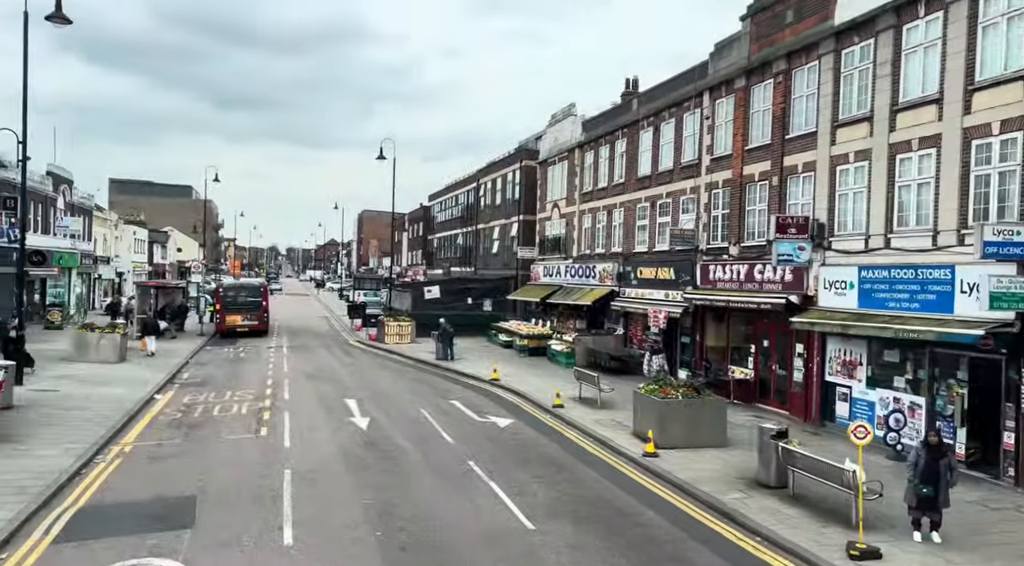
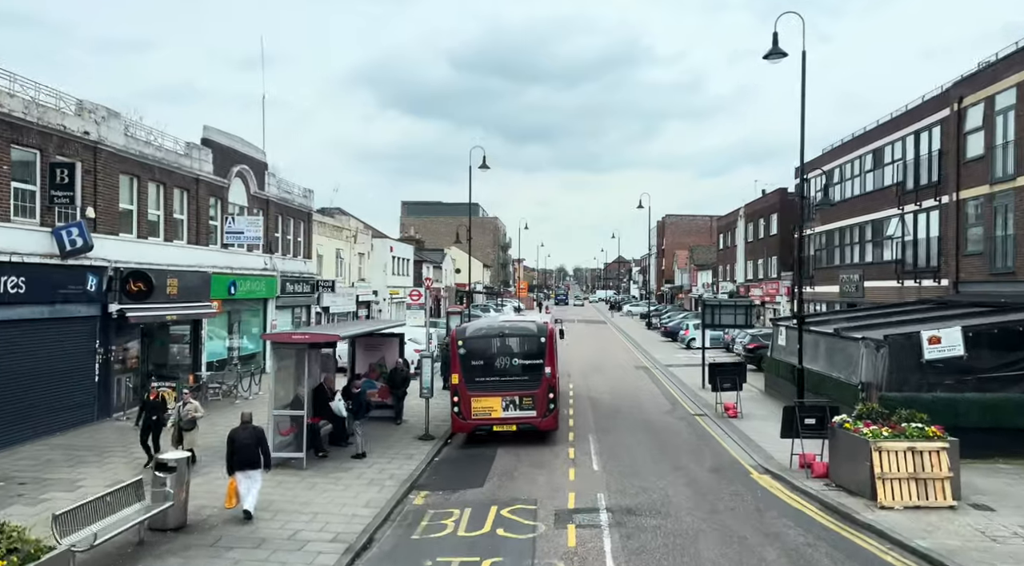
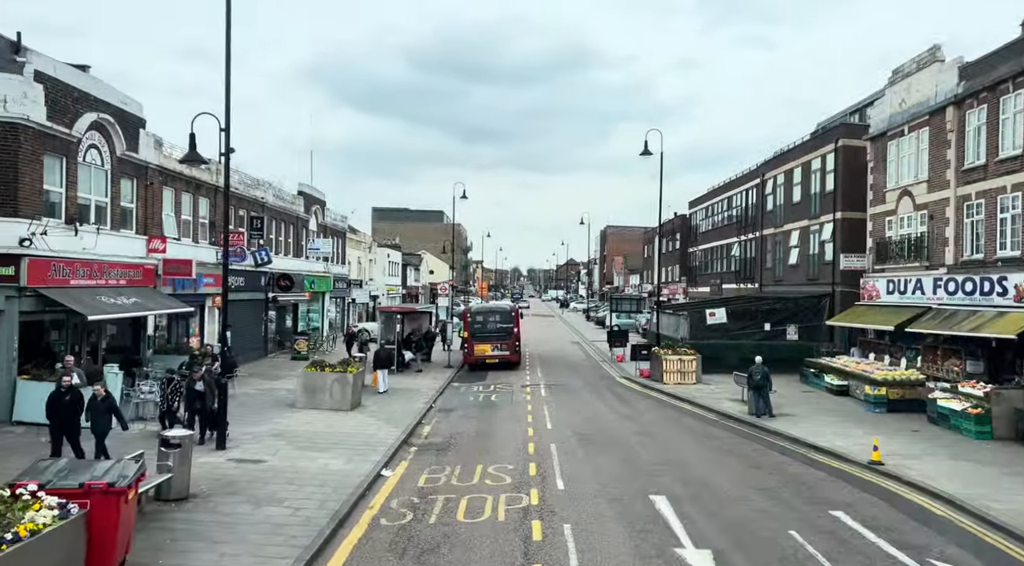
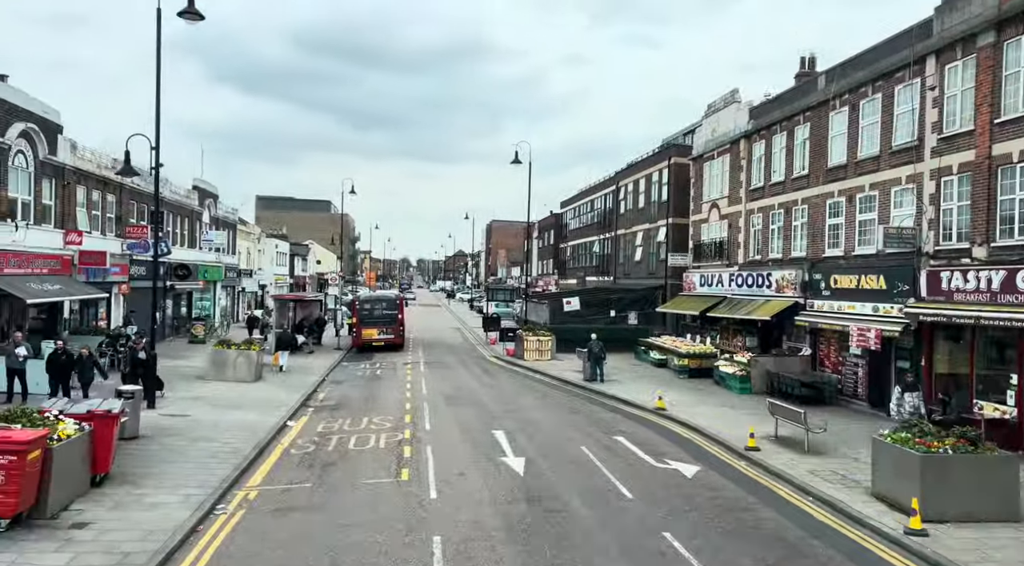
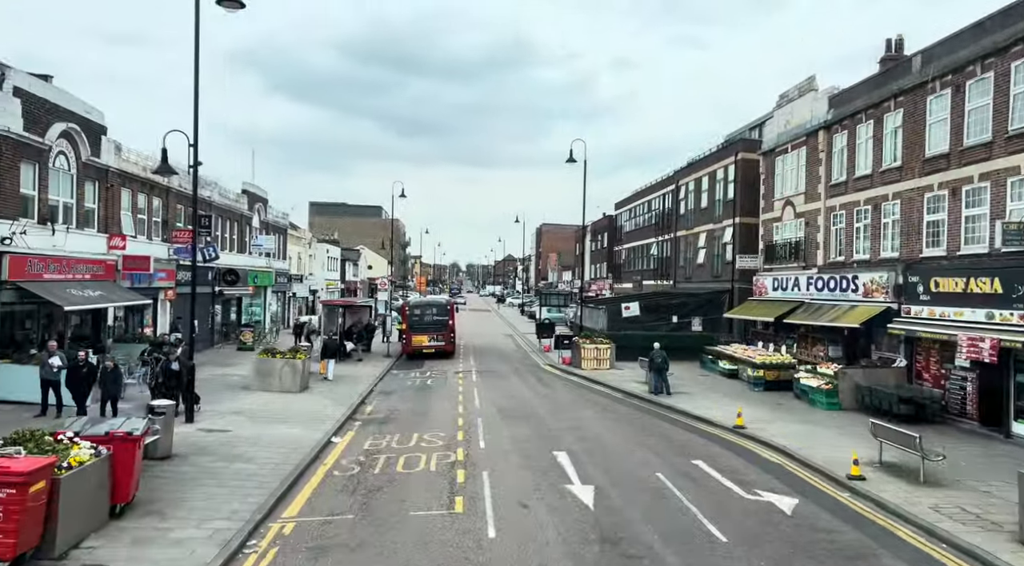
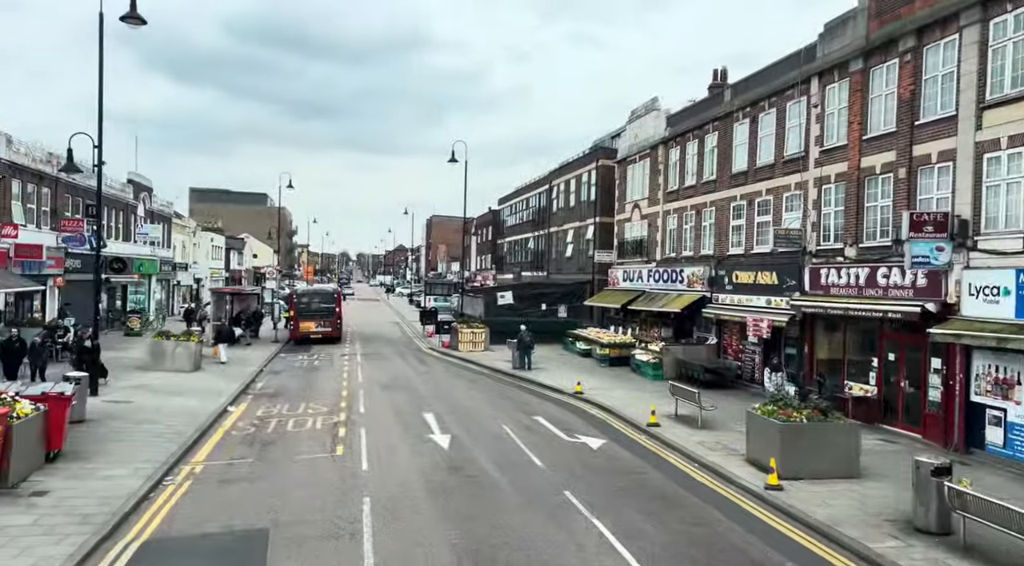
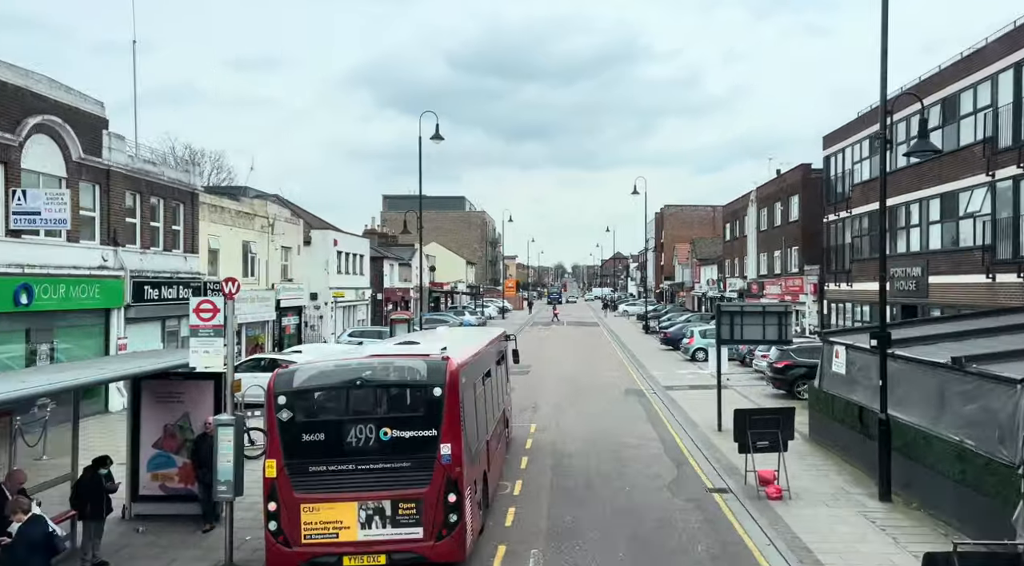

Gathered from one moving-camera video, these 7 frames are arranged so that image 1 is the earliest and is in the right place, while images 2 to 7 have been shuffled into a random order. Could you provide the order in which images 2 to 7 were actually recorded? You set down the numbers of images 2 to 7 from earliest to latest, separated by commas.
6, 4, 5, 3, 2, 7
